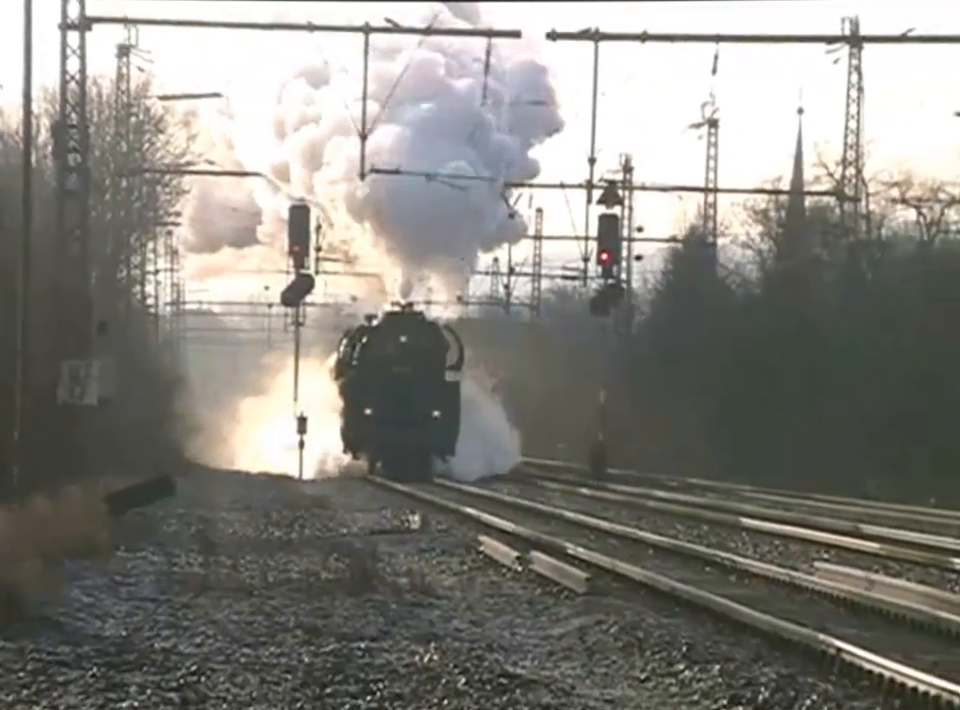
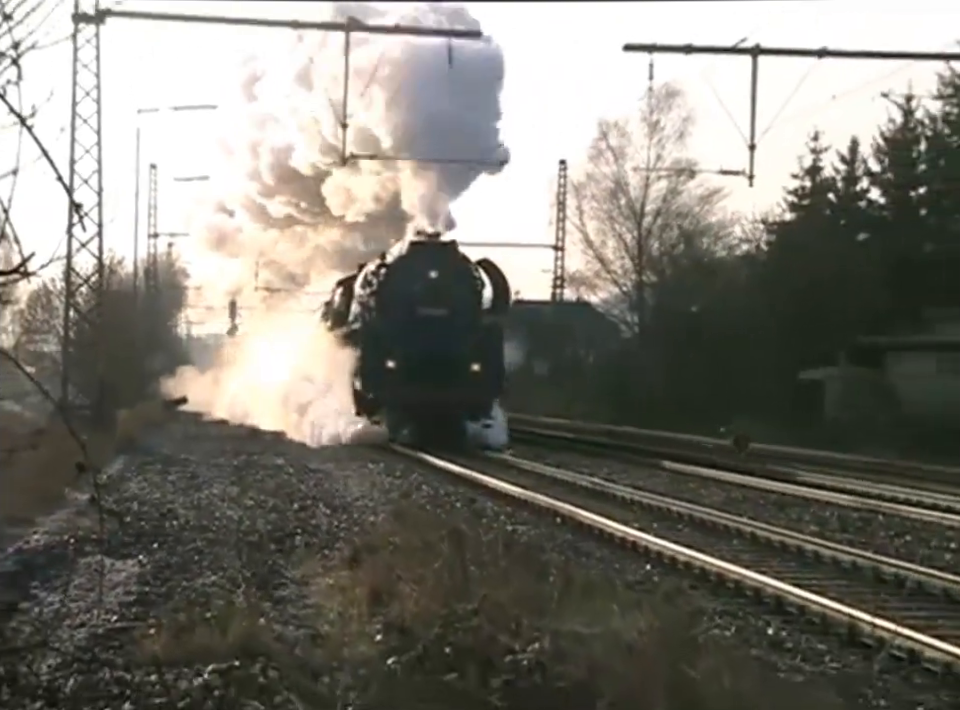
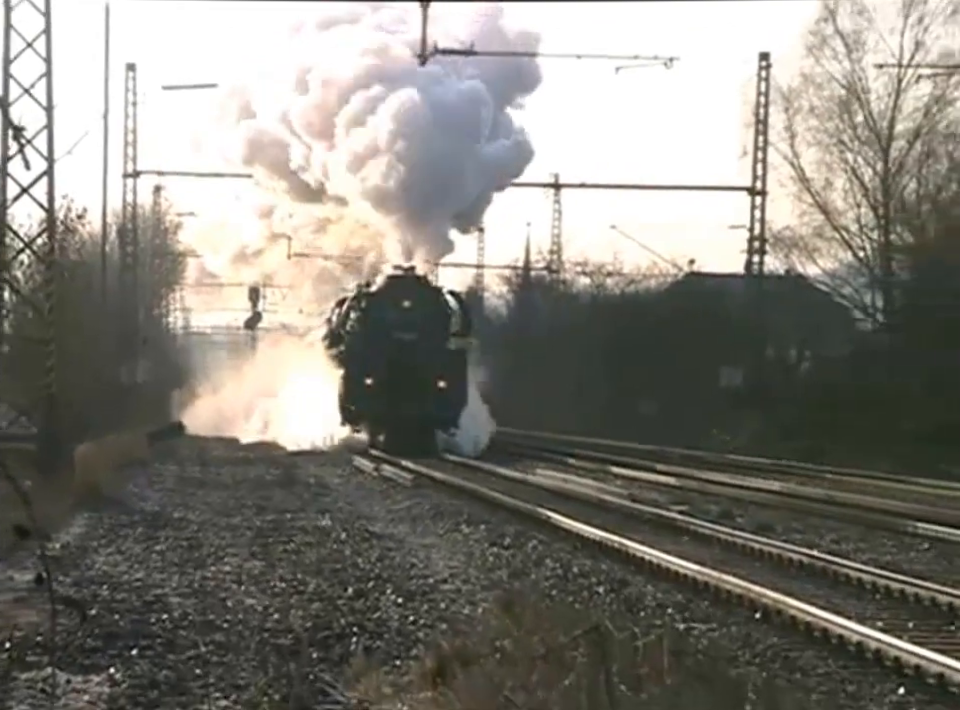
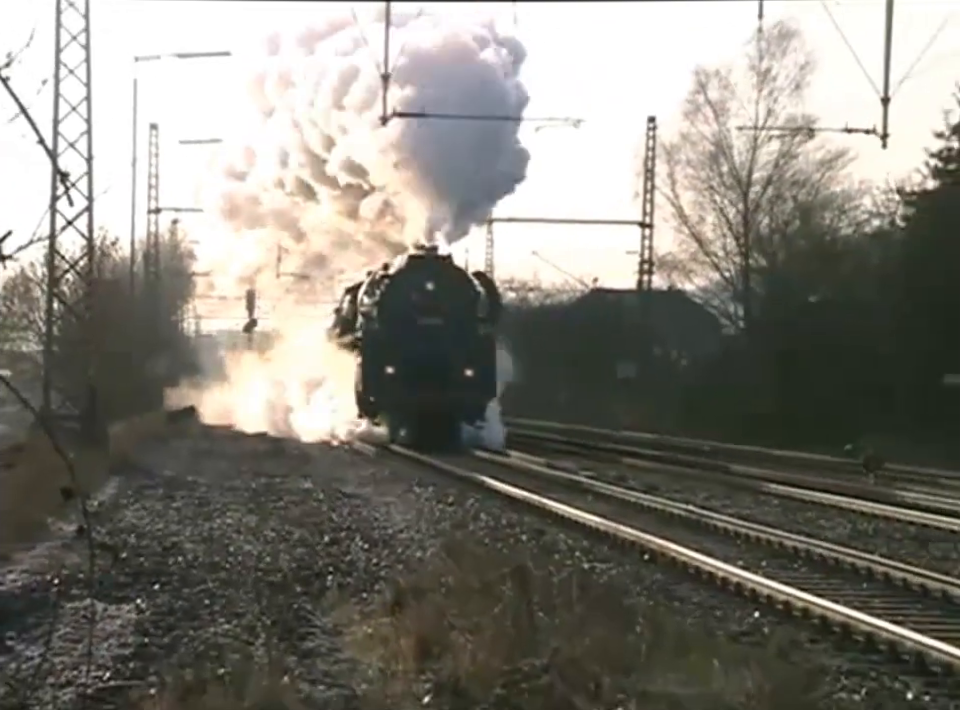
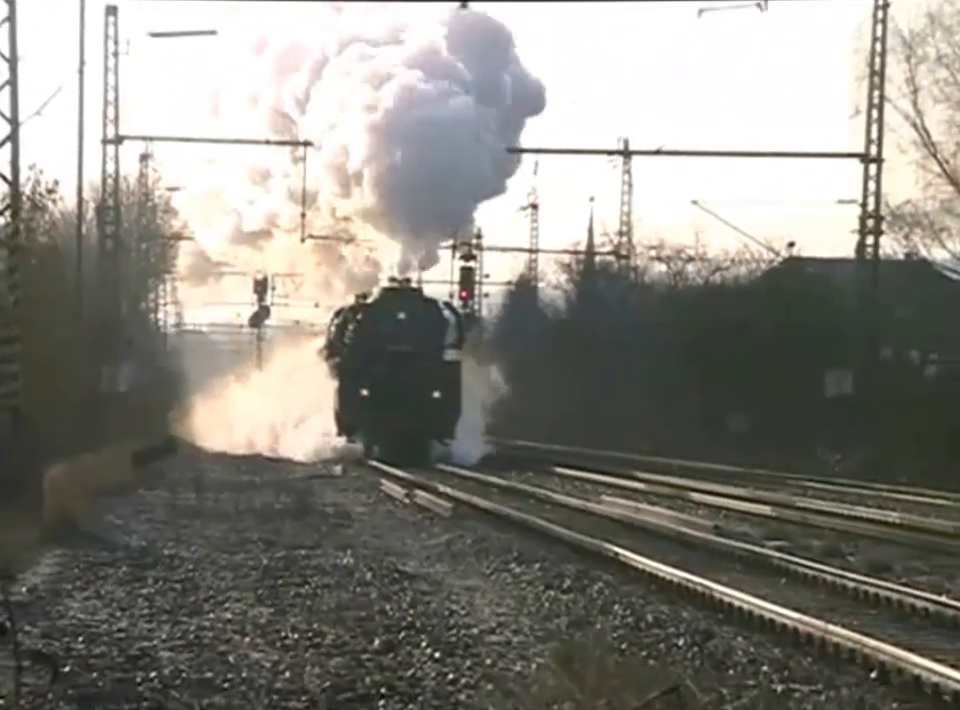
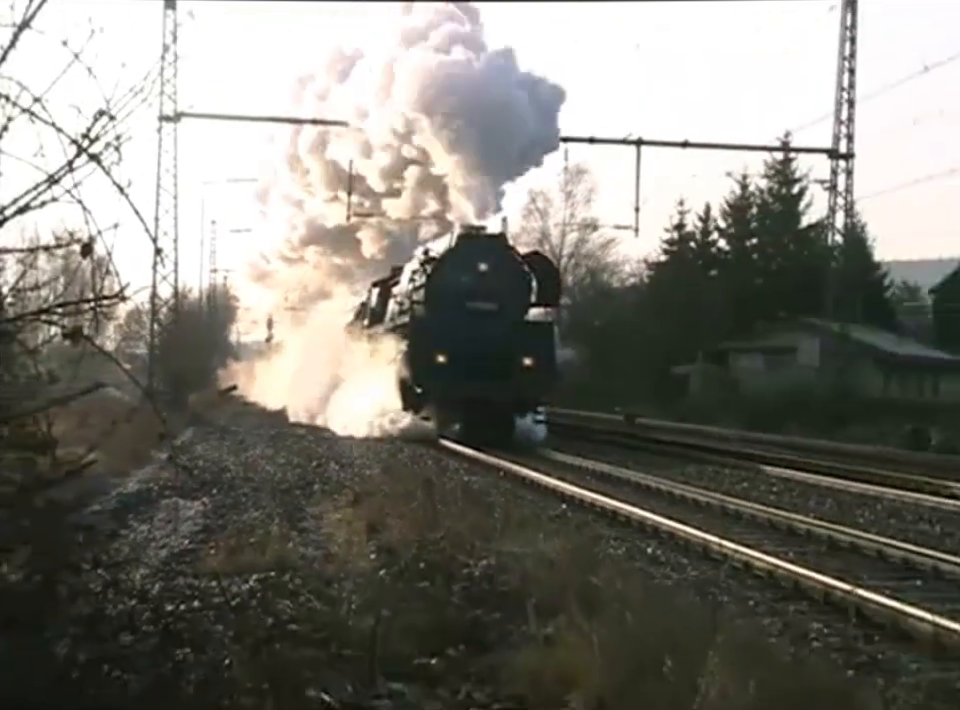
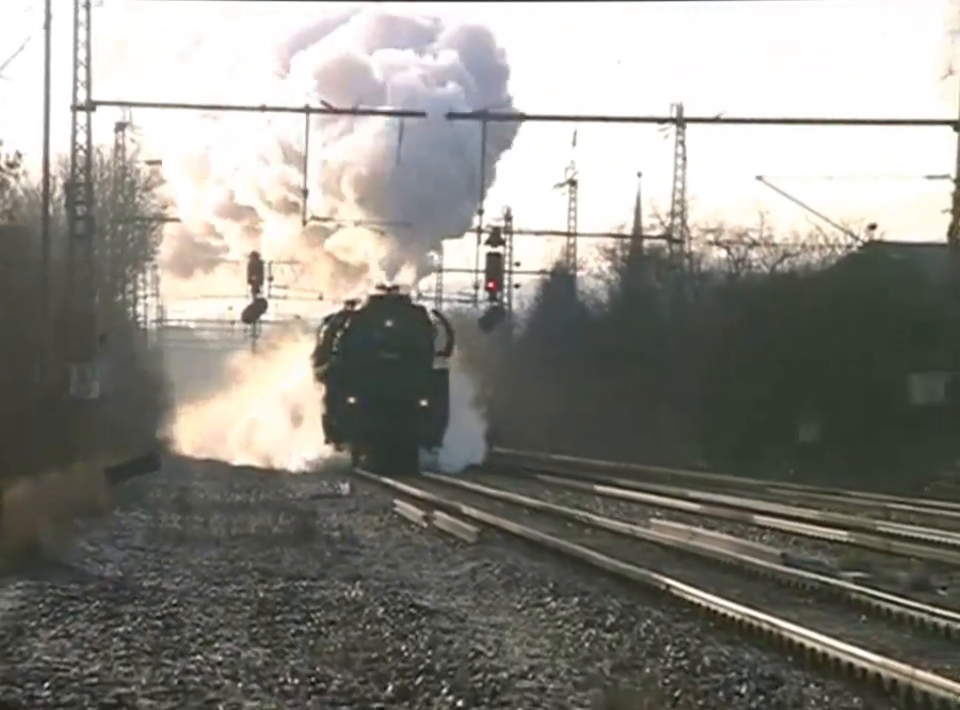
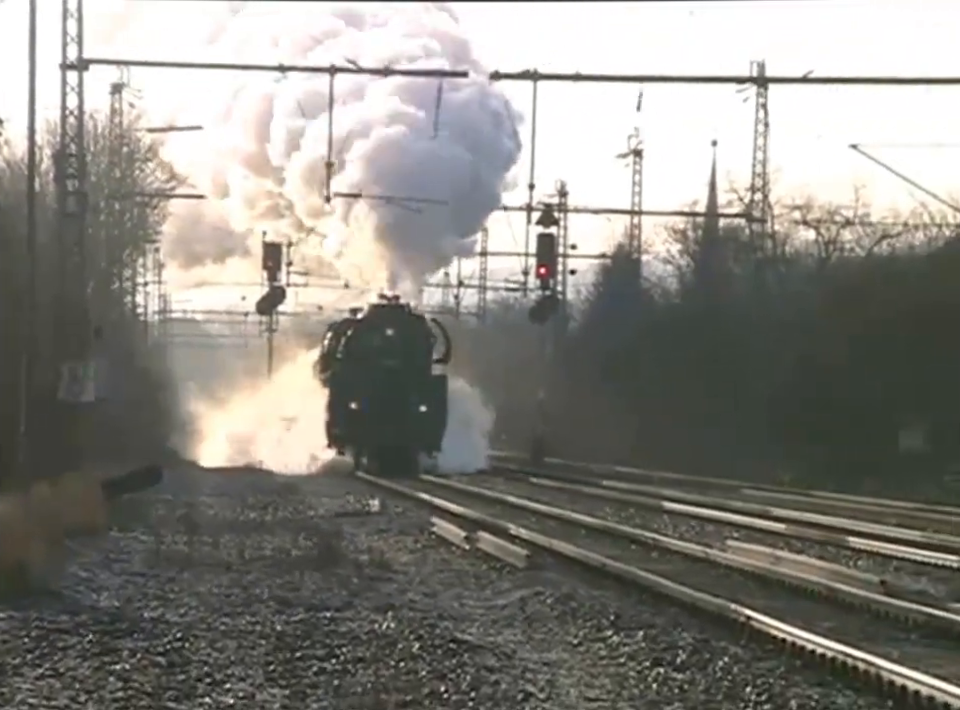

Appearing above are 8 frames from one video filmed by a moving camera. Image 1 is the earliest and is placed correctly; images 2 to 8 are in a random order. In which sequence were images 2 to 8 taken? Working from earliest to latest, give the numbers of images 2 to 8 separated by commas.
8, 7, 5, 3, 4, 2, 6
